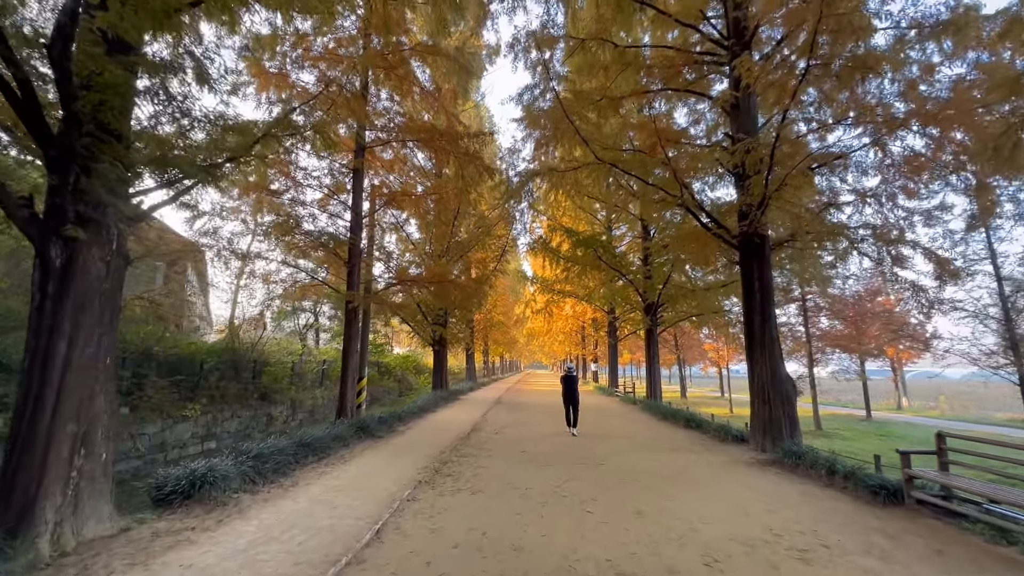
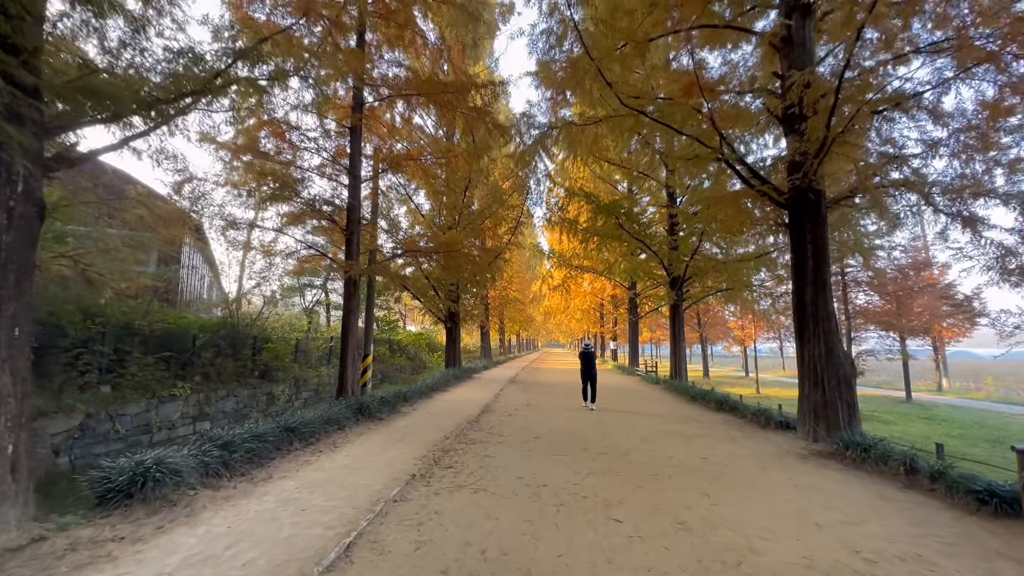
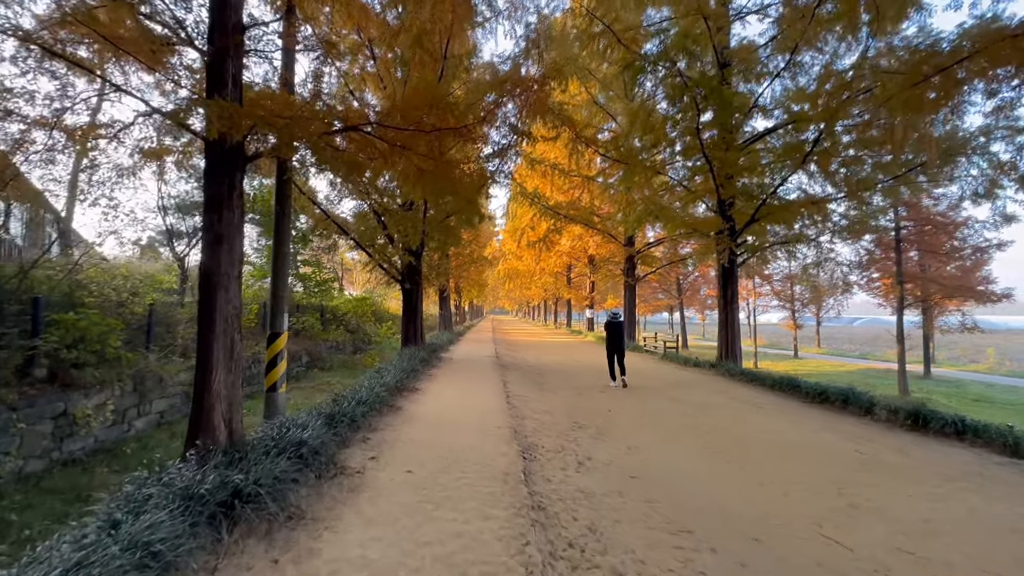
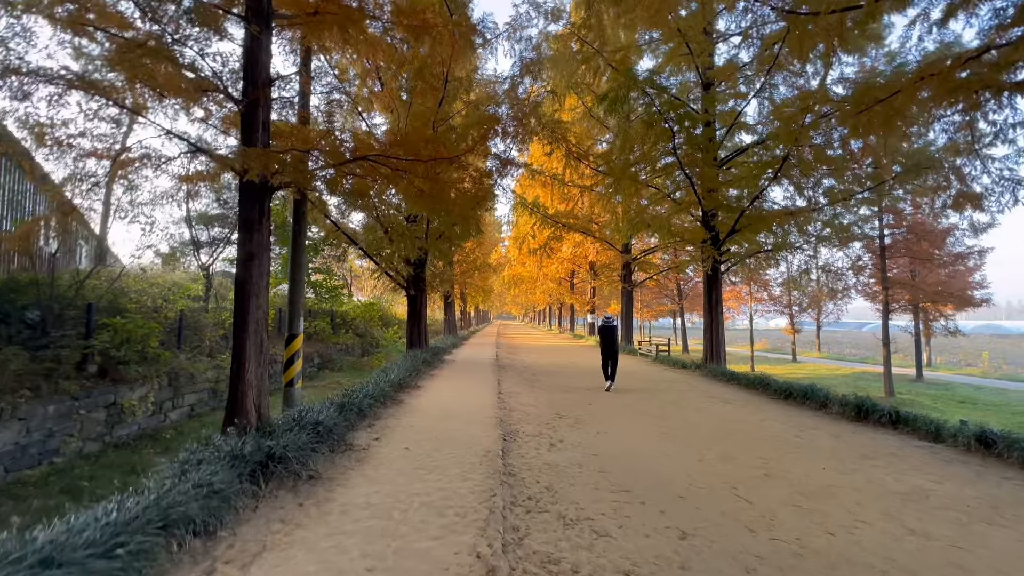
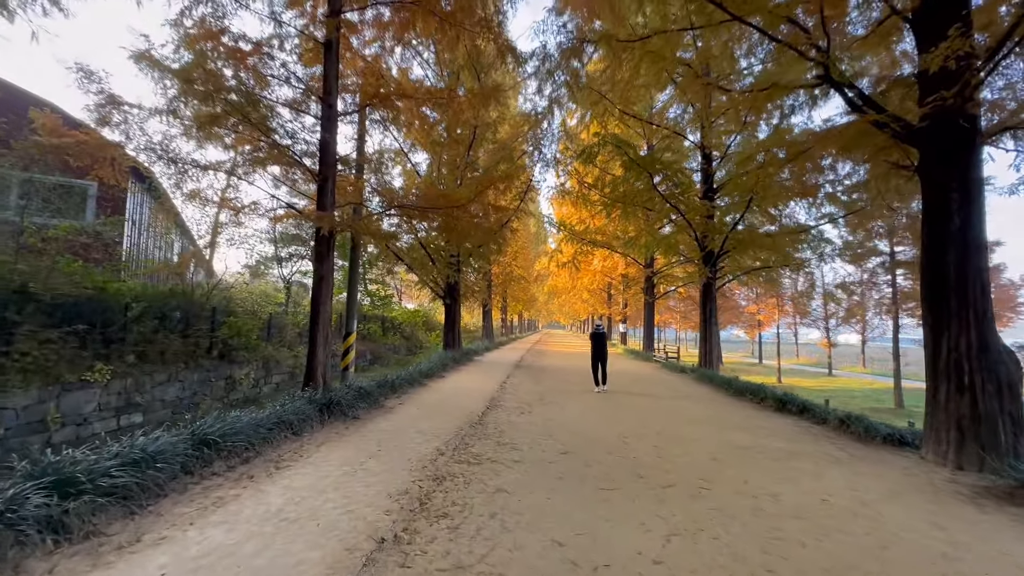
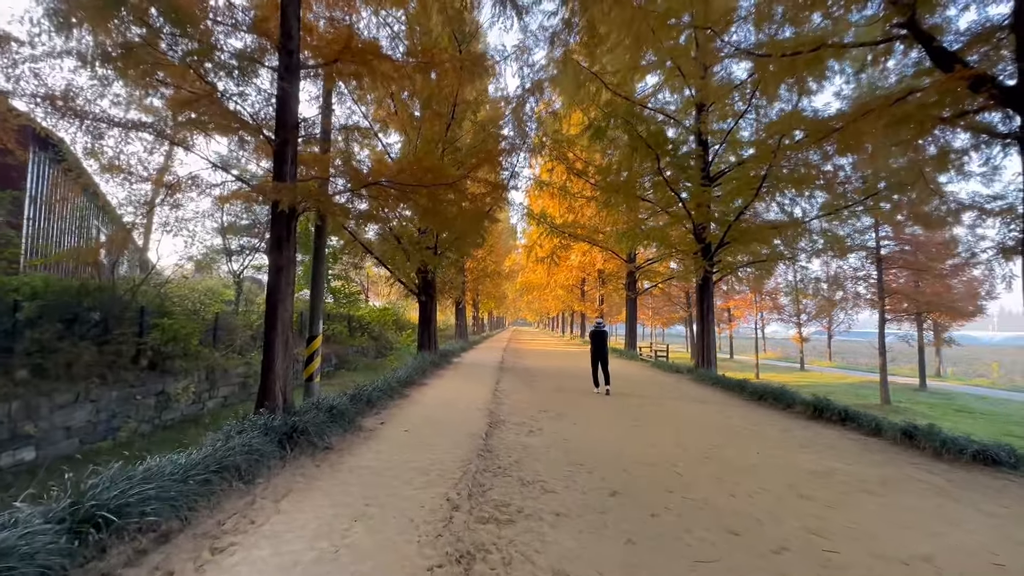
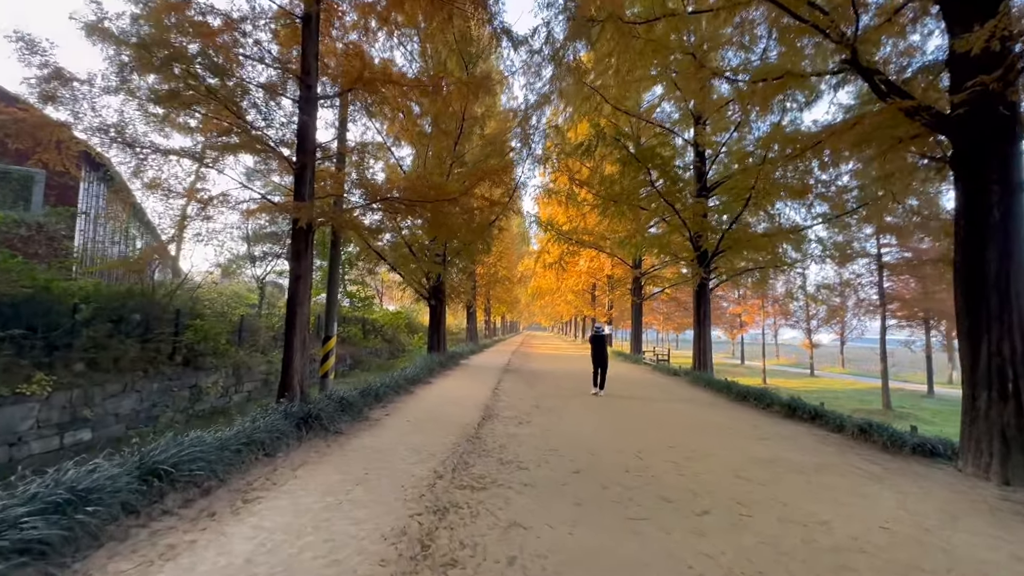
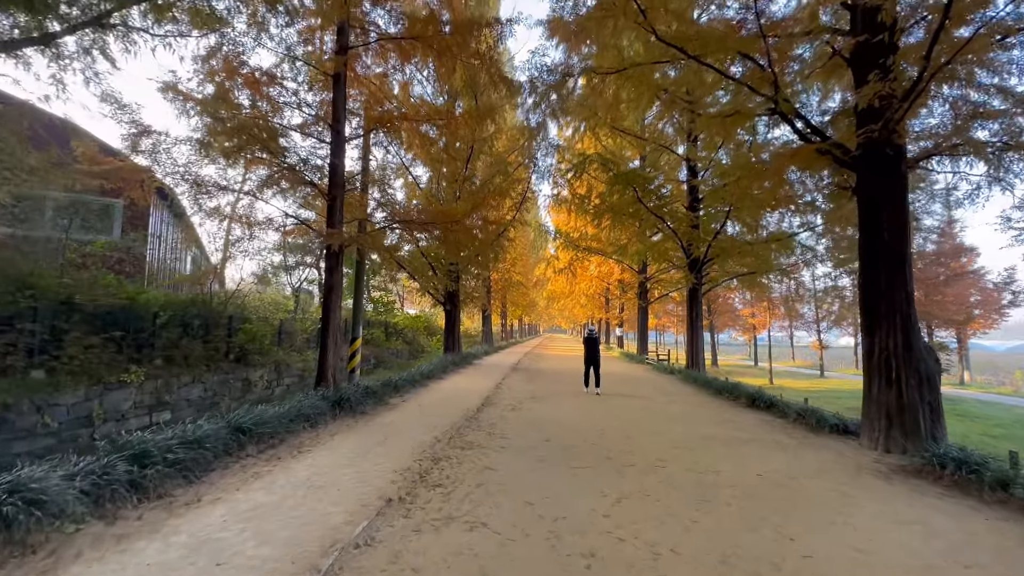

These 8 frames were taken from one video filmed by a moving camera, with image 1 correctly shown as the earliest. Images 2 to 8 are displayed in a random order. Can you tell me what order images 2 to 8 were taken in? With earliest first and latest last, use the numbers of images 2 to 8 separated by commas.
2, 8, 5, 7, 6, 4, 3
